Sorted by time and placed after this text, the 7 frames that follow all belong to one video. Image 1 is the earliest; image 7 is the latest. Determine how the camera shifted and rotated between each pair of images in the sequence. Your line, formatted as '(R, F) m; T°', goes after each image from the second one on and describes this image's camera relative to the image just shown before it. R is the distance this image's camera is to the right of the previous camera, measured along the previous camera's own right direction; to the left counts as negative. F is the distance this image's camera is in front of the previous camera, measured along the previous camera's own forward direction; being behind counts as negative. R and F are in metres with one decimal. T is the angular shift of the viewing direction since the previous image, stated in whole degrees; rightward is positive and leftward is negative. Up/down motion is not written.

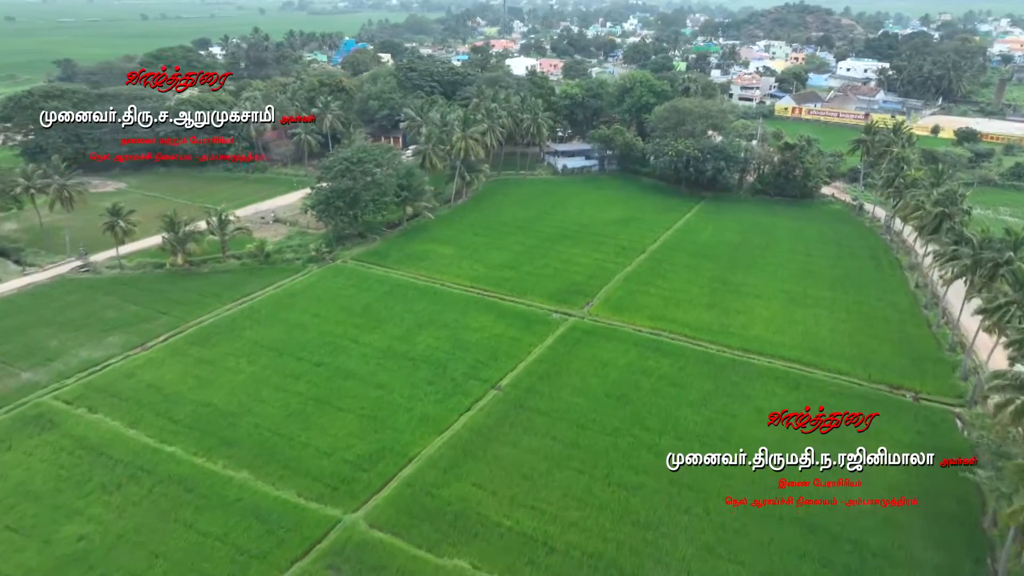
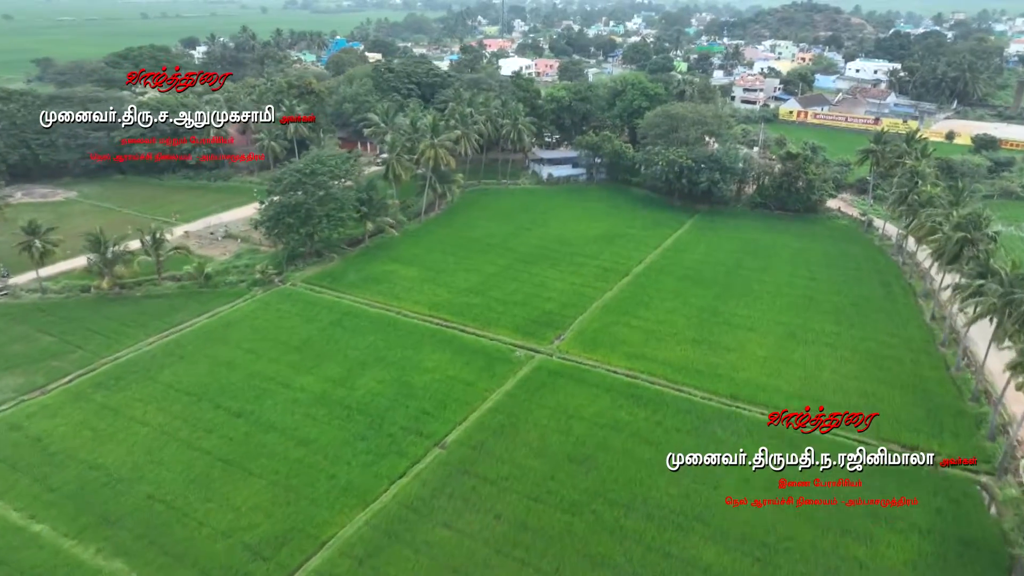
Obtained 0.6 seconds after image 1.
(+2.2, +4.5) m; -1°
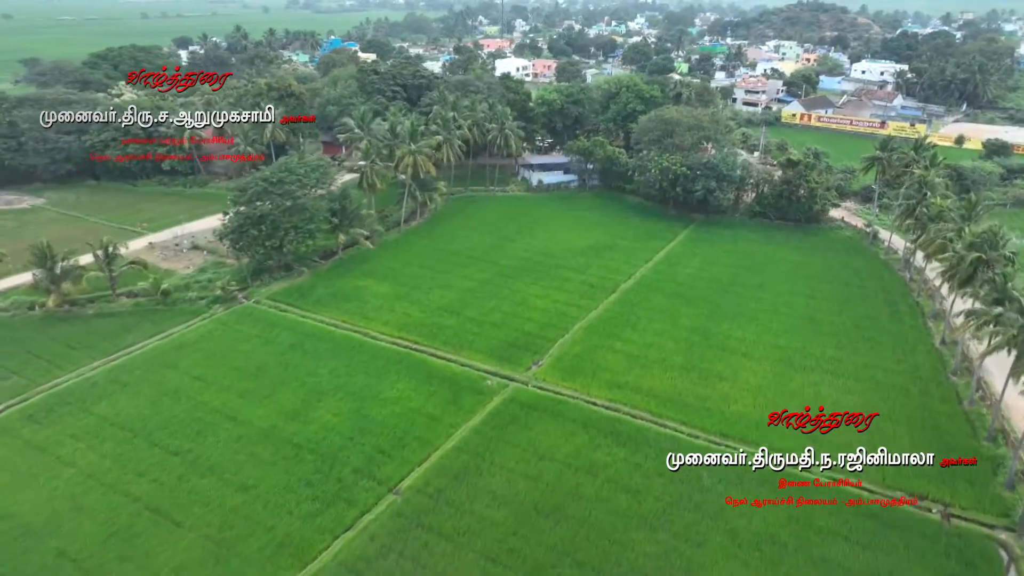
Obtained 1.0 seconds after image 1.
(+1.4, +2.7) m; 0°
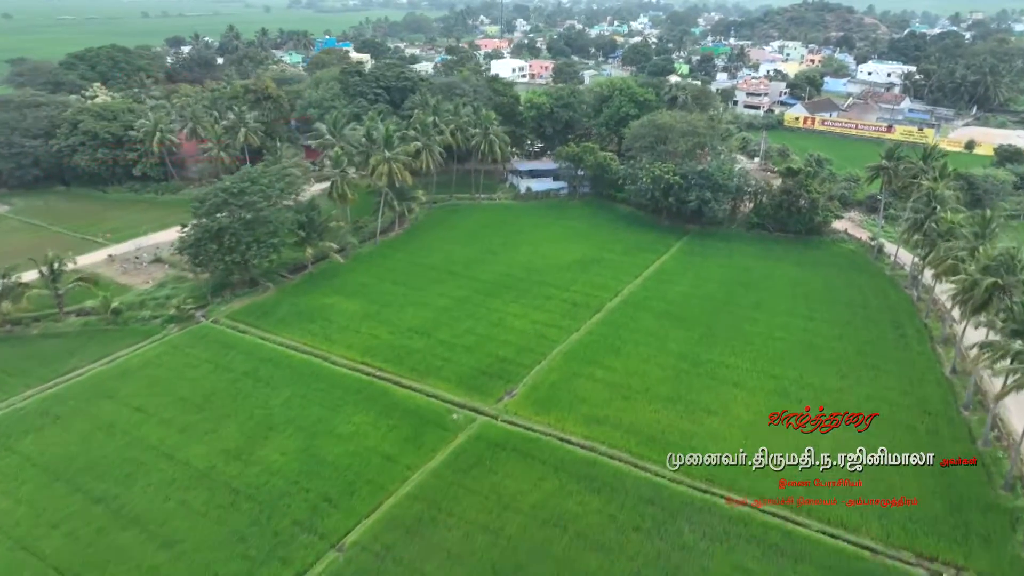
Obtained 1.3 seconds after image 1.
(+1.4, +2.6) m; 0°
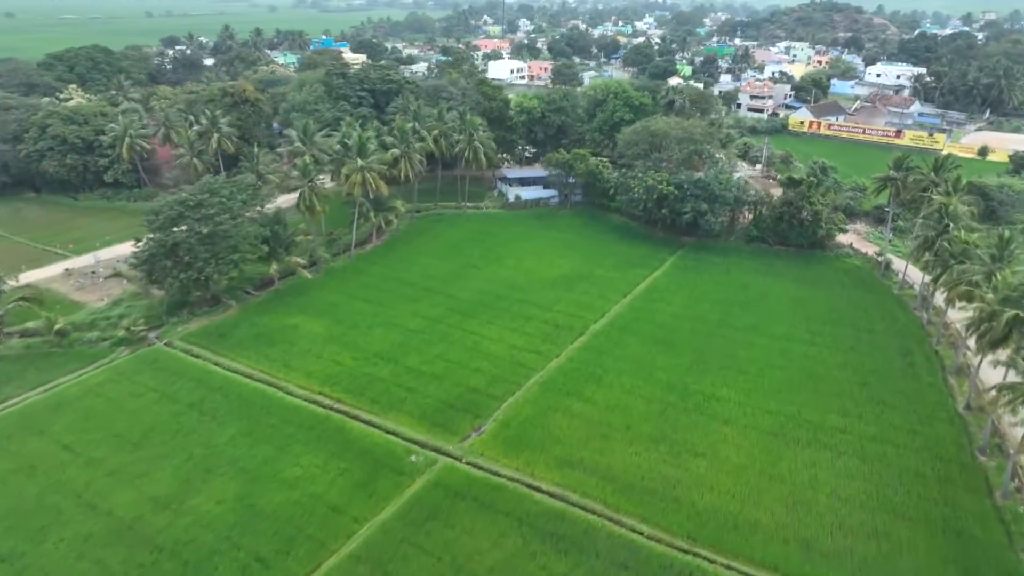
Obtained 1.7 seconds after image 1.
(+1.4, +2.6) m; -1°
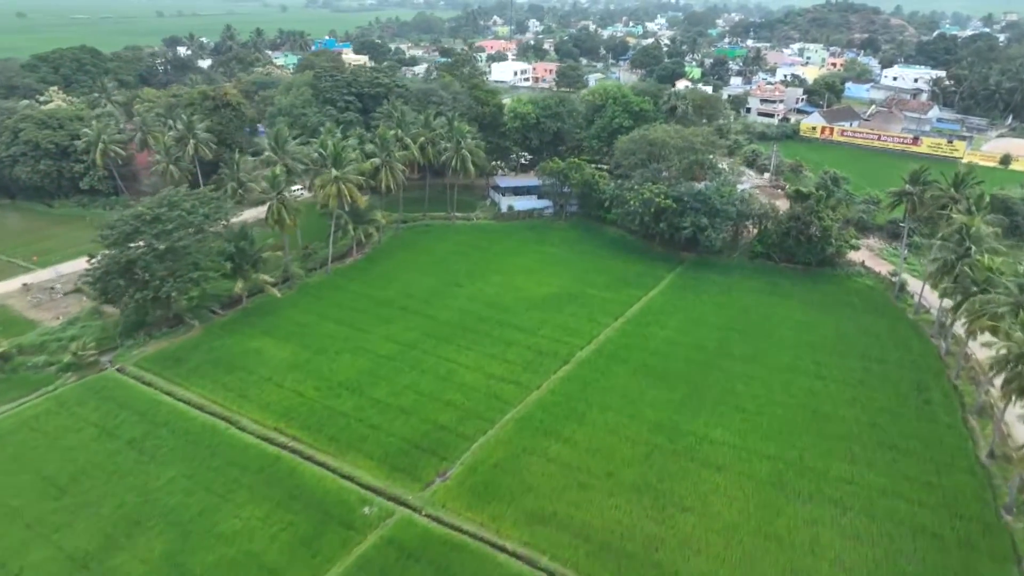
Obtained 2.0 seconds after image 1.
(+1.4, +2.6) m; -1°
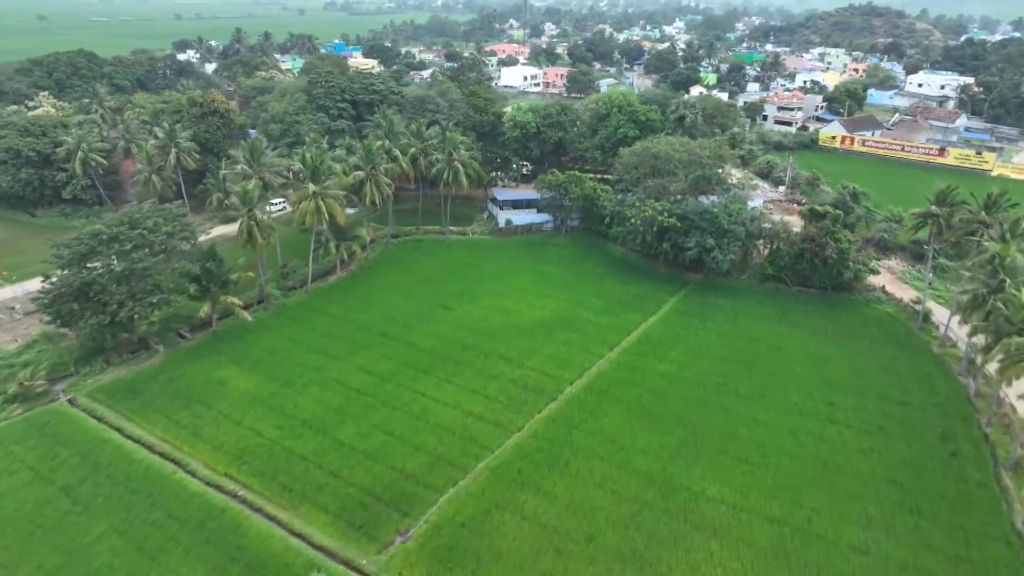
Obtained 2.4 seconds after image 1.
(+1.4, +2.6) m; -1°
